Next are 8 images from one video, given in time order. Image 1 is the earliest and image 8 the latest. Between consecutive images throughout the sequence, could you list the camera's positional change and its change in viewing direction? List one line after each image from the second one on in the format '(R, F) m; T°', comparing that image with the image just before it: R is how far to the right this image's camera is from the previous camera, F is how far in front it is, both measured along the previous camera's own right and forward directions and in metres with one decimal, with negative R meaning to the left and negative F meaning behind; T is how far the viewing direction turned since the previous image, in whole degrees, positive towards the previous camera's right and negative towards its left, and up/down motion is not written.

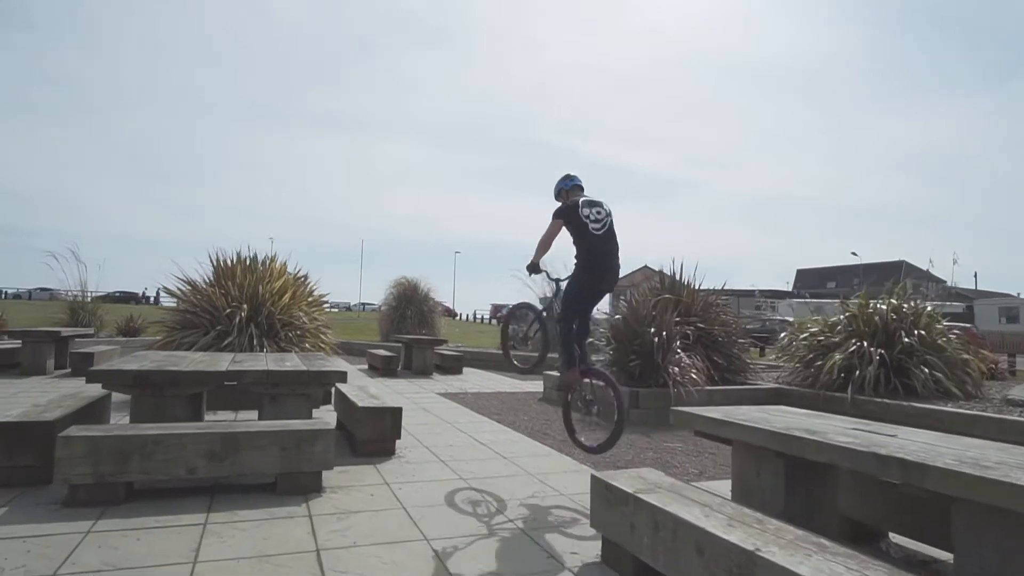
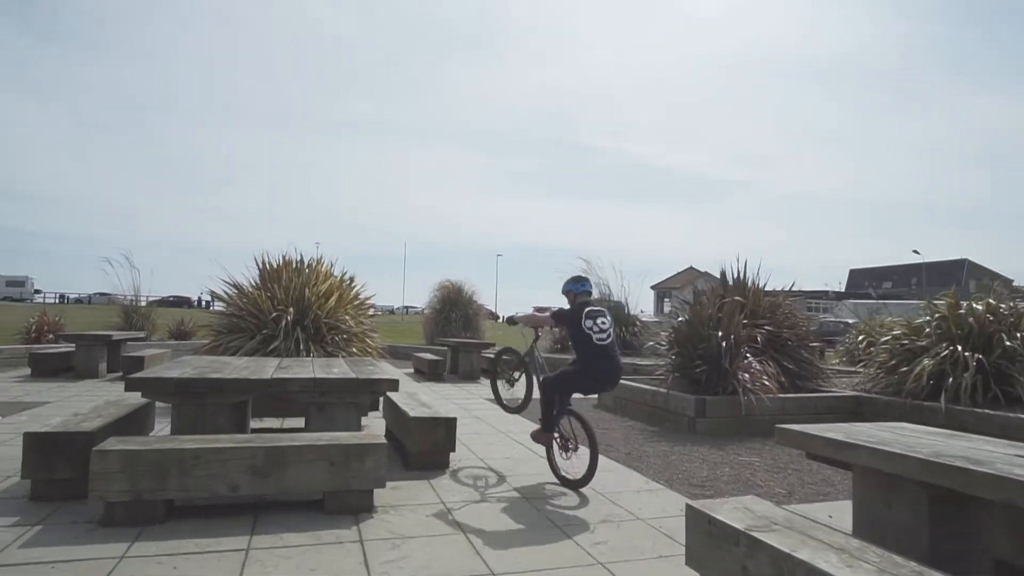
(-0.2, +0.4) m; -4°
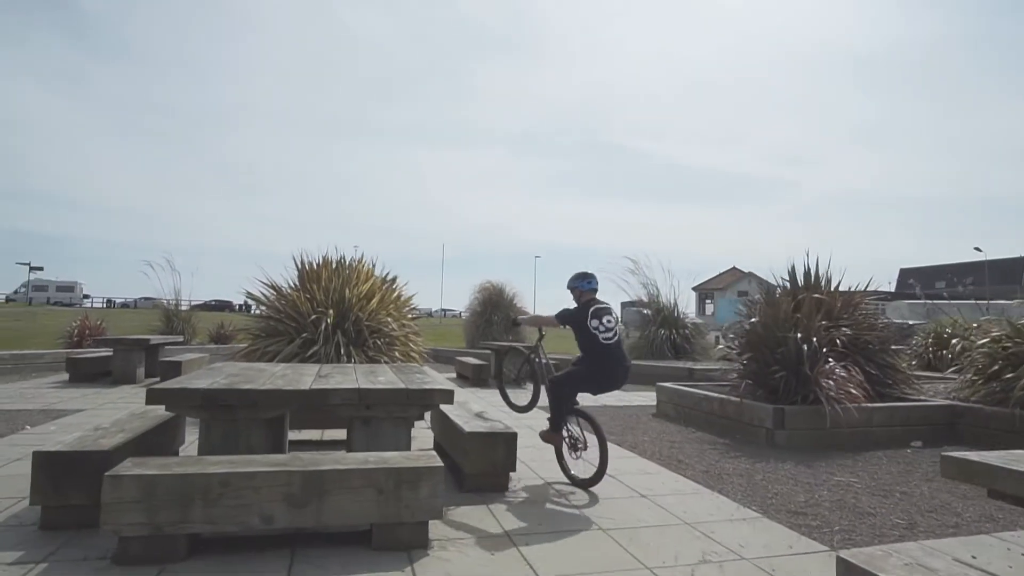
(-0.2, +0.6) m; -3°
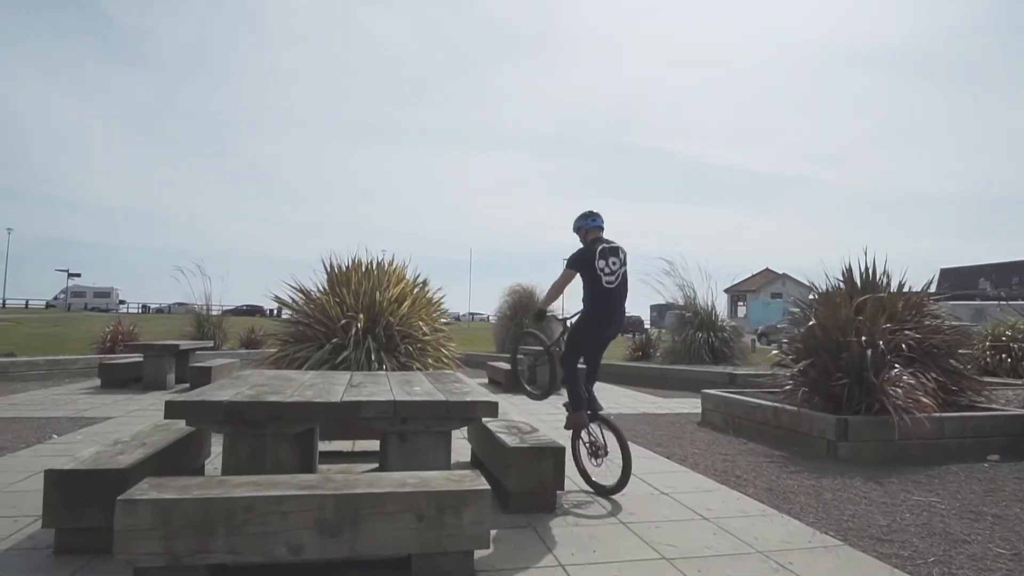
(-0.1, +0.3) m; -2°
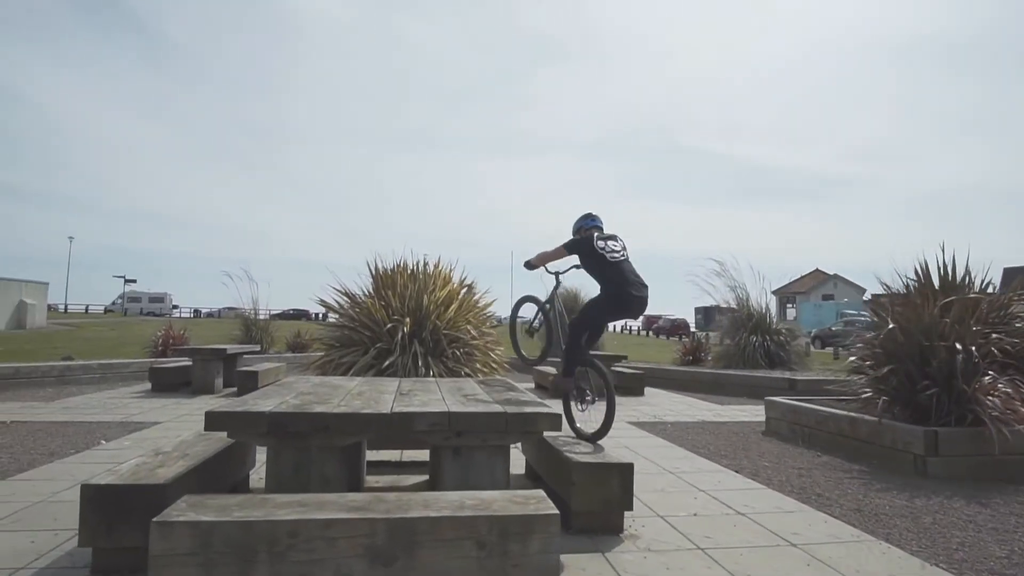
(-0.1, +0.3) m; -4°
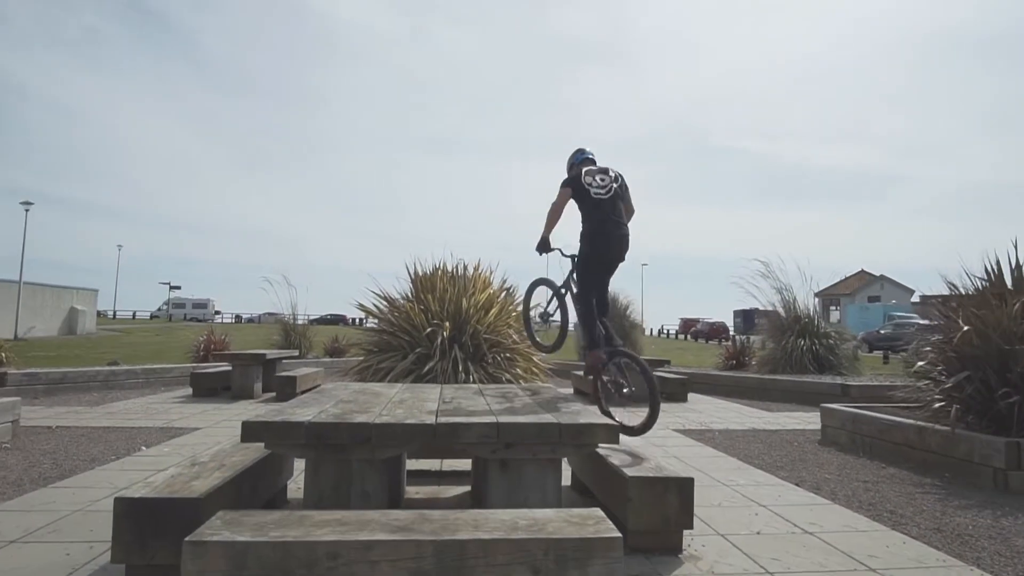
(-0.1, +0.2) m; -3°
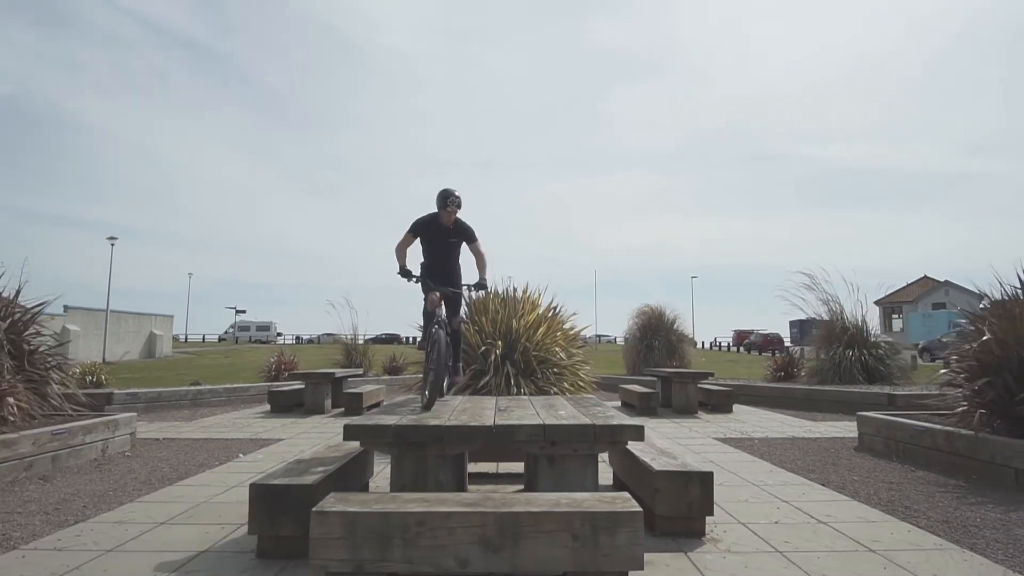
(0.0, -0.7) m; -4°
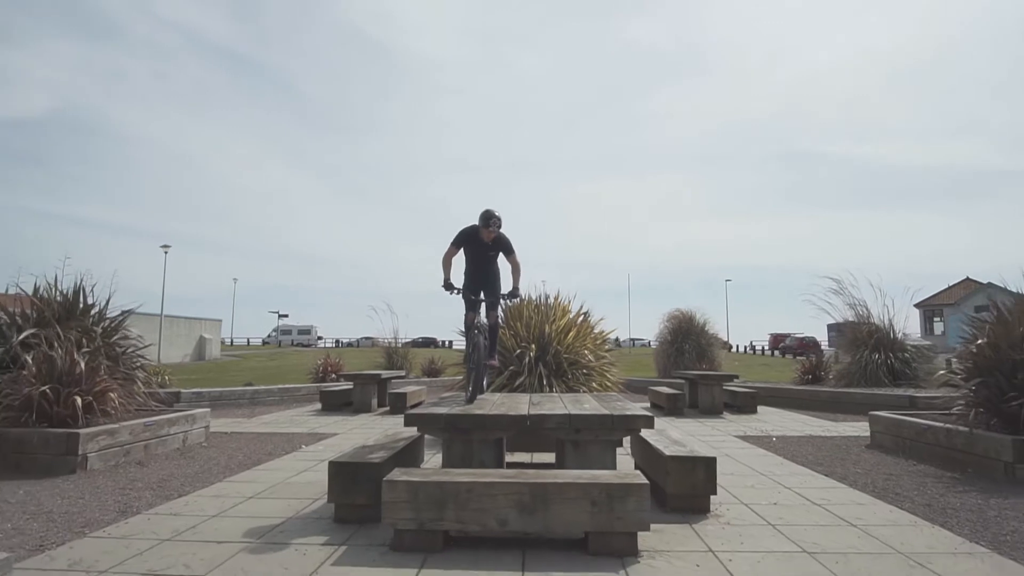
(0.0, -0.7) m; -3°
